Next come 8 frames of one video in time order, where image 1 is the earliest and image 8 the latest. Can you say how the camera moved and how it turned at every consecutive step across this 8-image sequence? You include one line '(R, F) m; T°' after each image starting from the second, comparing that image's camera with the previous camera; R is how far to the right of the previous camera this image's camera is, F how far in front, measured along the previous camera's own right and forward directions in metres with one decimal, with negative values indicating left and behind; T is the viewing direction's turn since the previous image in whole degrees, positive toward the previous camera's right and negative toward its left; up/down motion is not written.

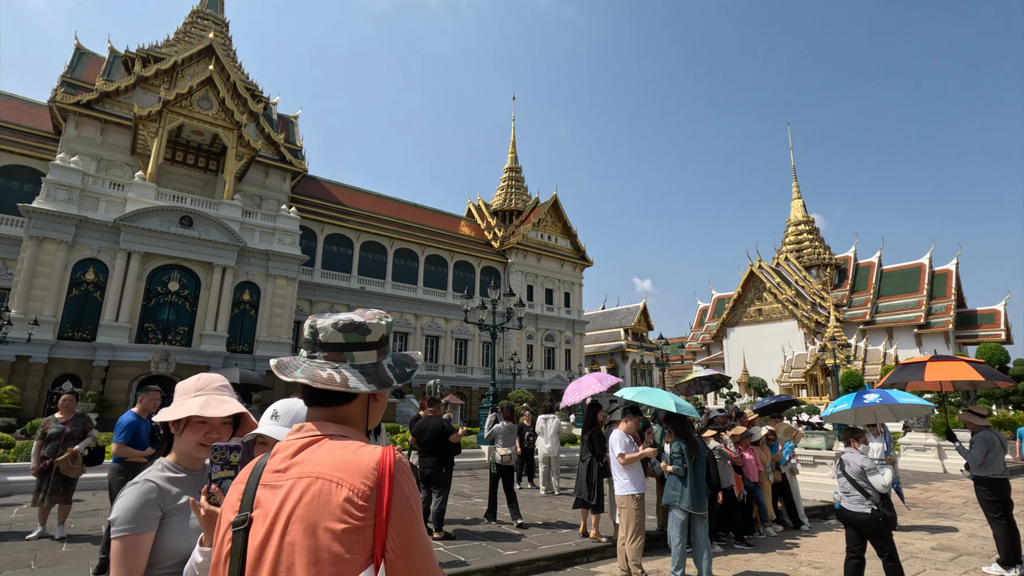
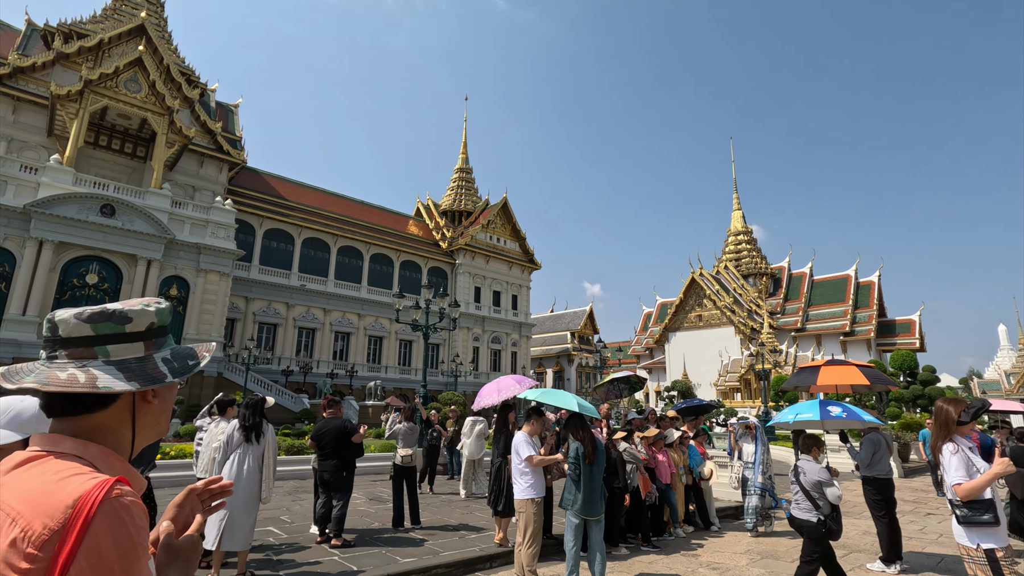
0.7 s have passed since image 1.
(+0.4, +0.1) m; +5°
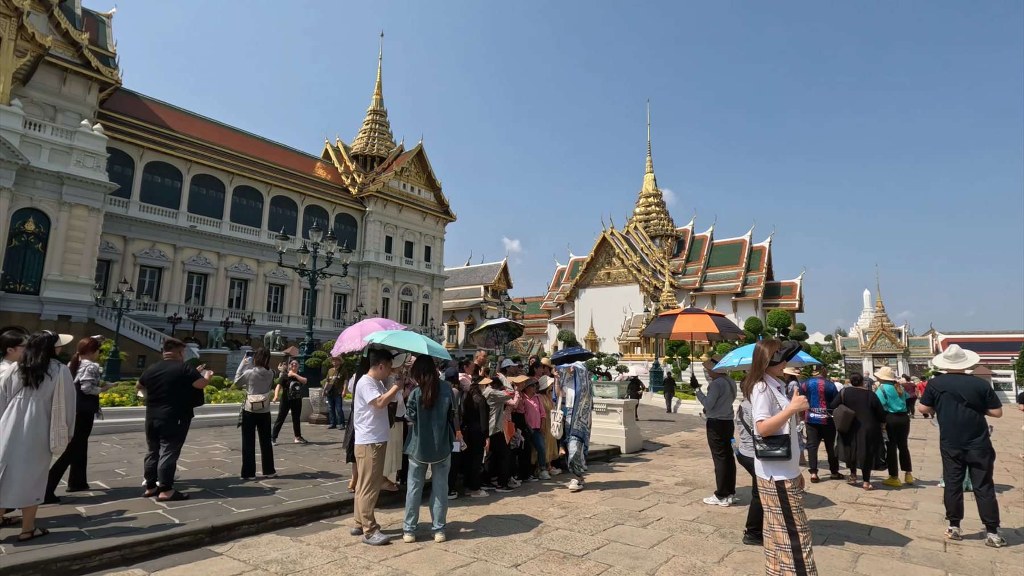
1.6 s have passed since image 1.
(+0.5, +0.2) m; +9°
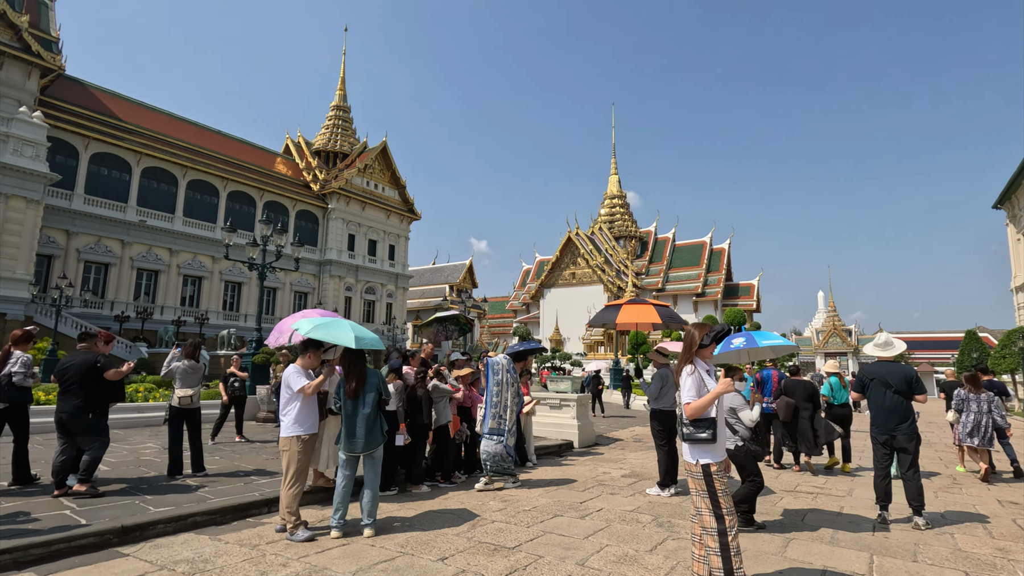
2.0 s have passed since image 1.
(+0.2, +0.1) m; +3°
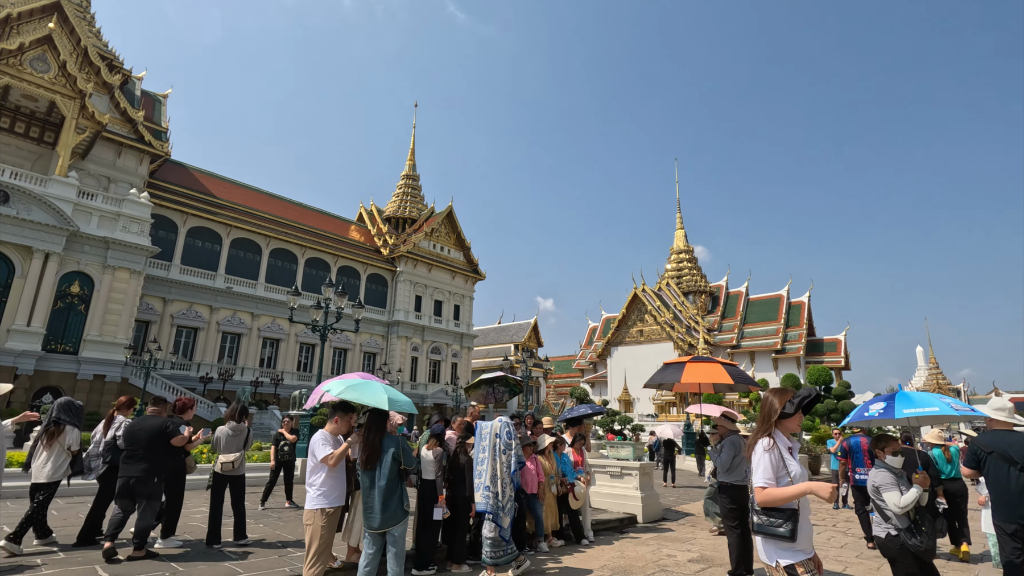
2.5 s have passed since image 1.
(+0.2, +0.3) m; -7°
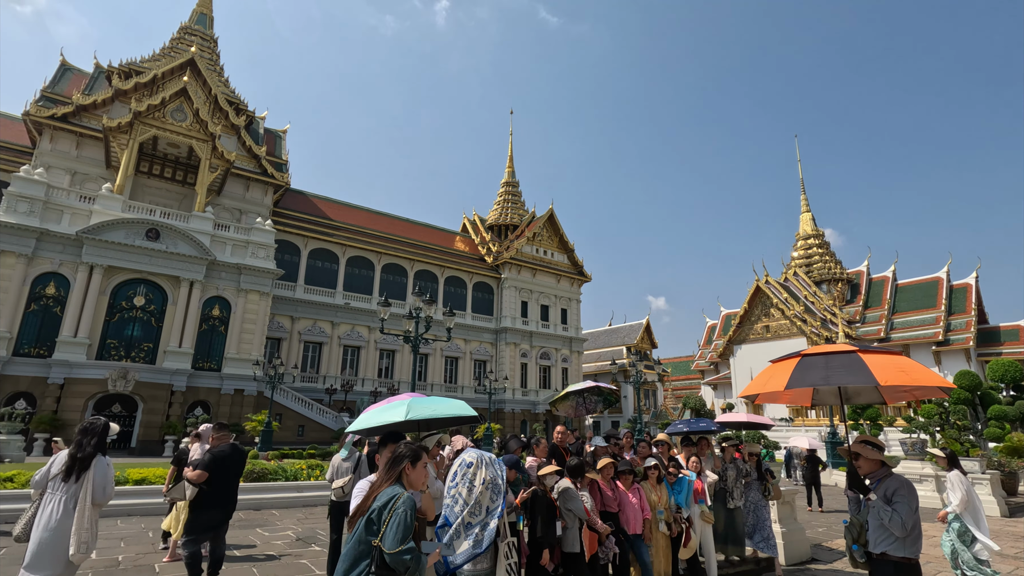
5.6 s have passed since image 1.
(+0.2, +0.9) m; -12°
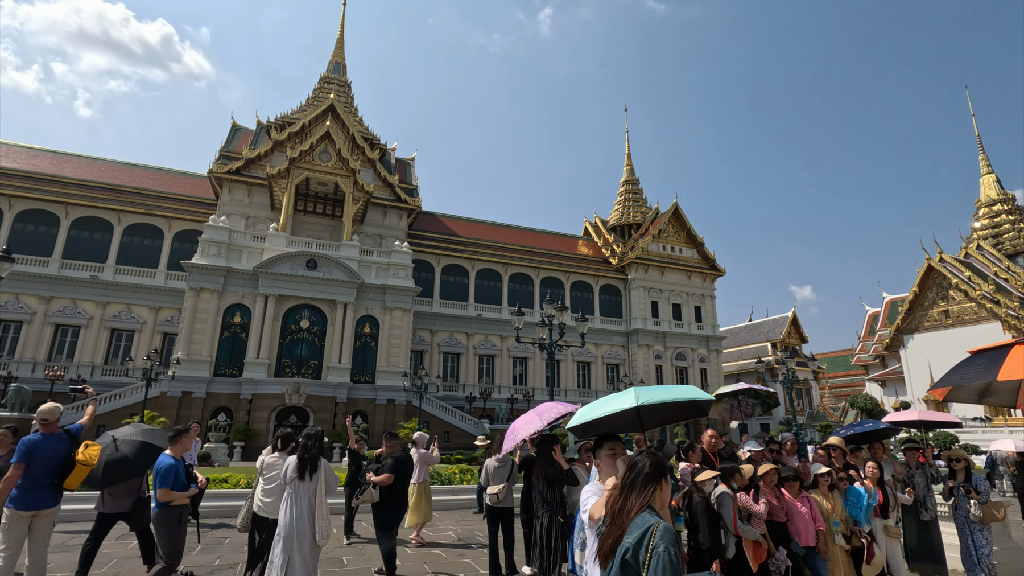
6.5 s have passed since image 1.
(-0.1, -0.1) m; -13°
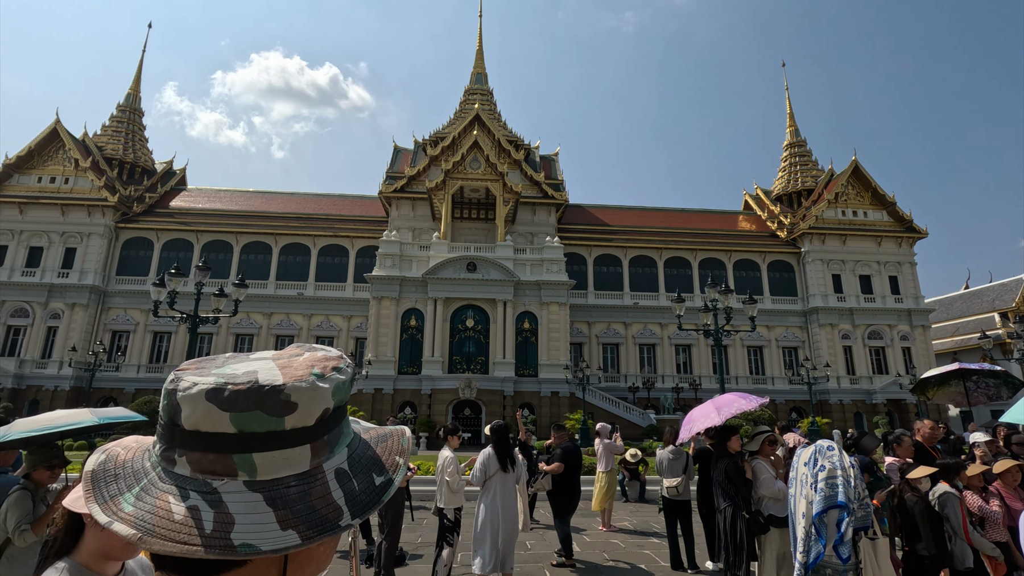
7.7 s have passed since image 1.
(0.0, -0.1) m; -16°
